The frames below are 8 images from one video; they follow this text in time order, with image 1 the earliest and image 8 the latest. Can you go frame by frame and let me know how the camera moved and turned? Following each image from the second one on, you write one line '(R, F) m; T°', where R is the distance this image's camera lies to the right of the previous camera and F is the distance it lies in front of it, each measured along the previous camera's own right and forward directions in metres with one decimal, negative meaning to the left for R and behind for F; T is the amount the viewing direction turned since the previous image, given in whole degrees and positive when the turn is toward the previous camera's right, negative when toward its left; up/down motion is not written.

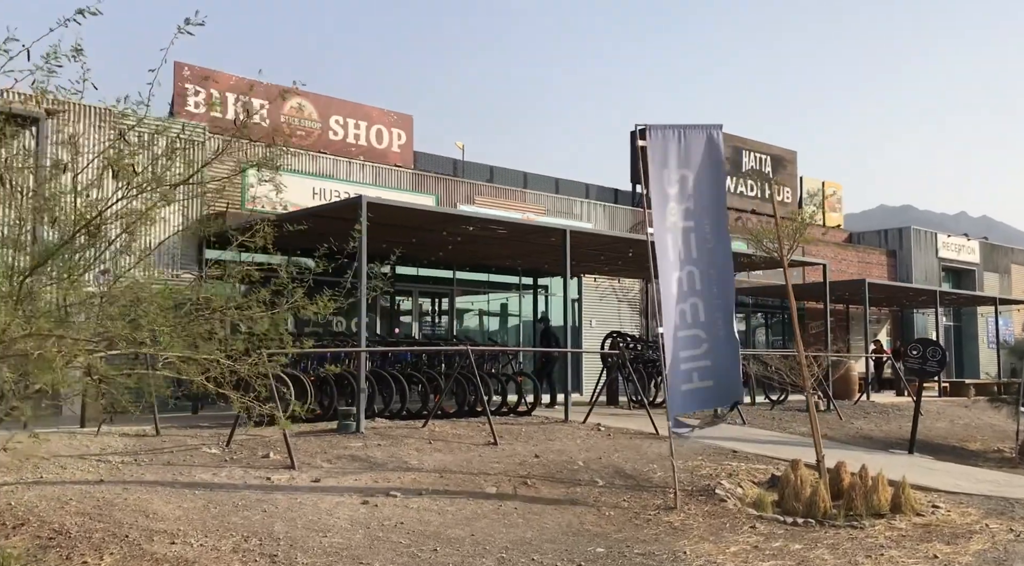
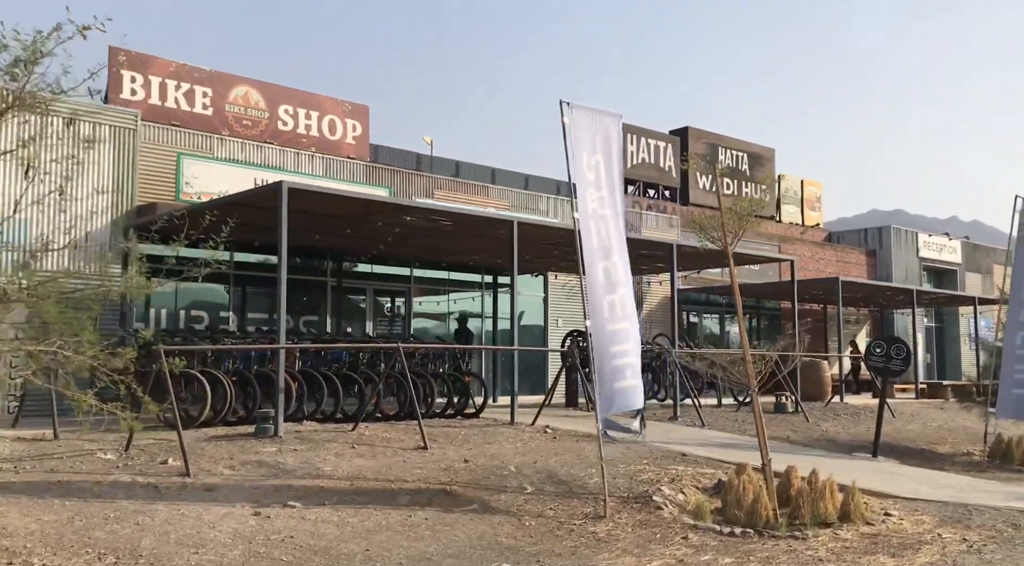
(+0.6, +0.6) m; +1°
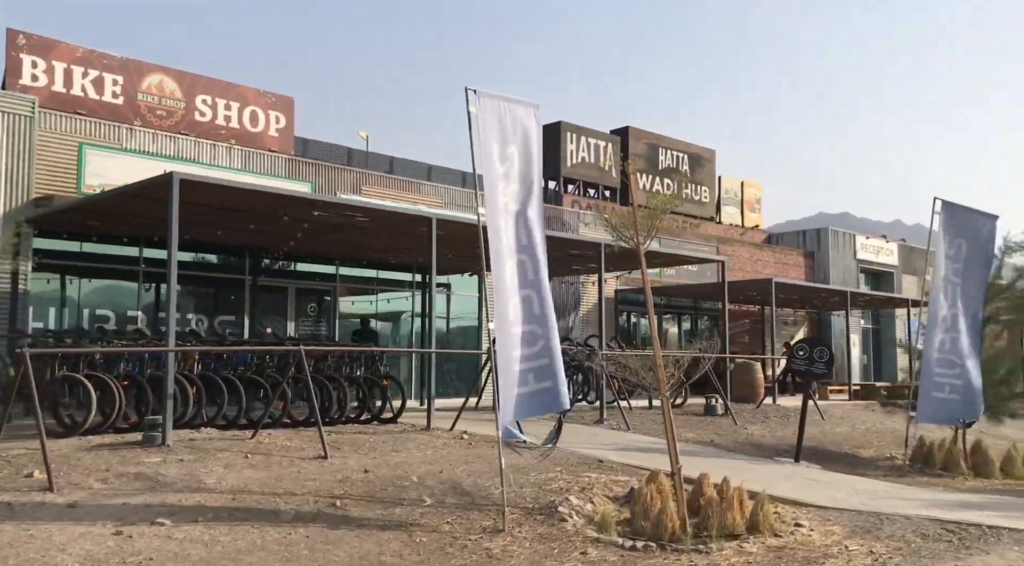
(+0.5, +0.4) m; +3°
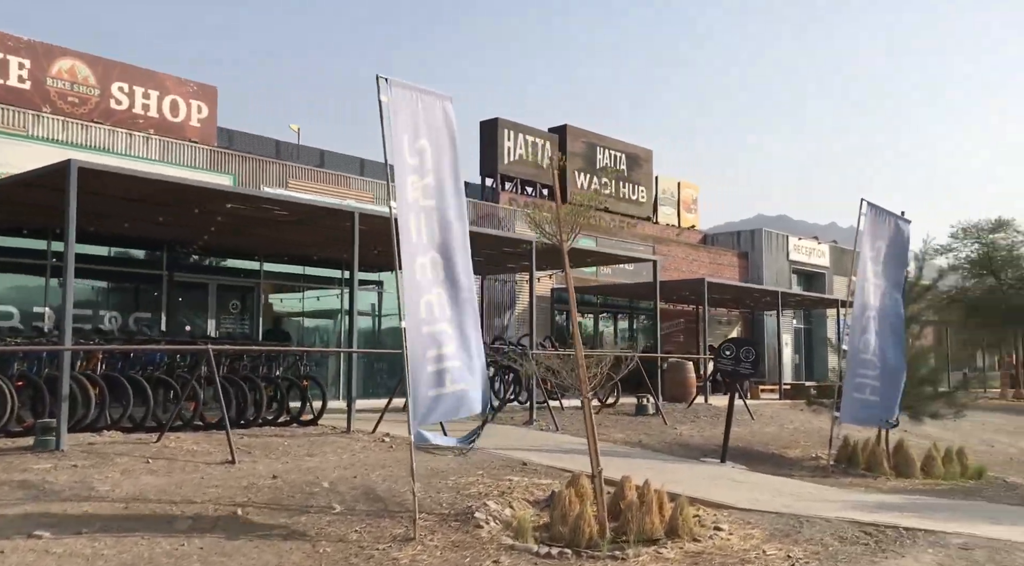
(+0.2, +0.3) m; +4°
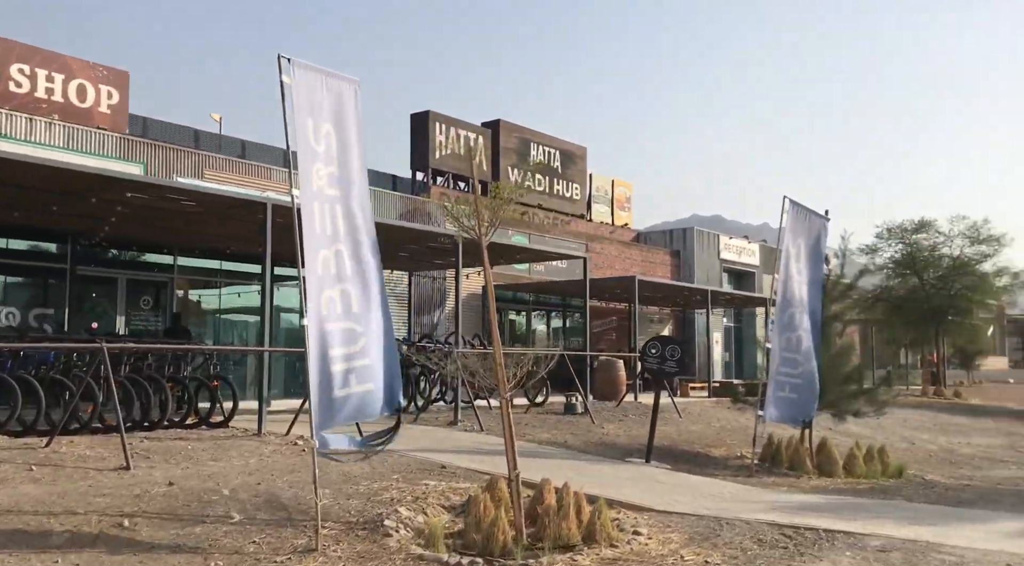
(+0.2, +0.3) m; +4°
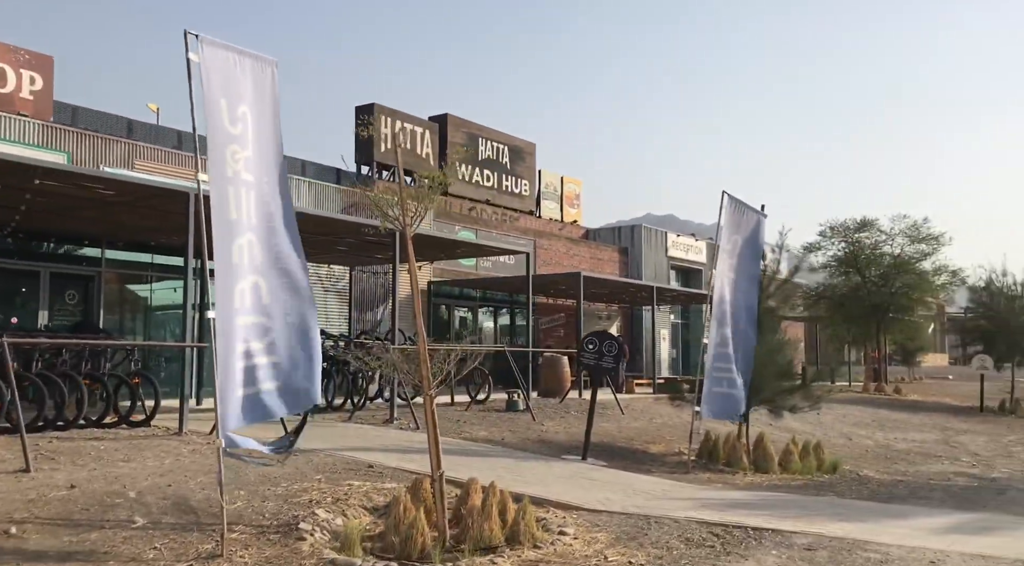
(+0.3, +0.2) m; +3°
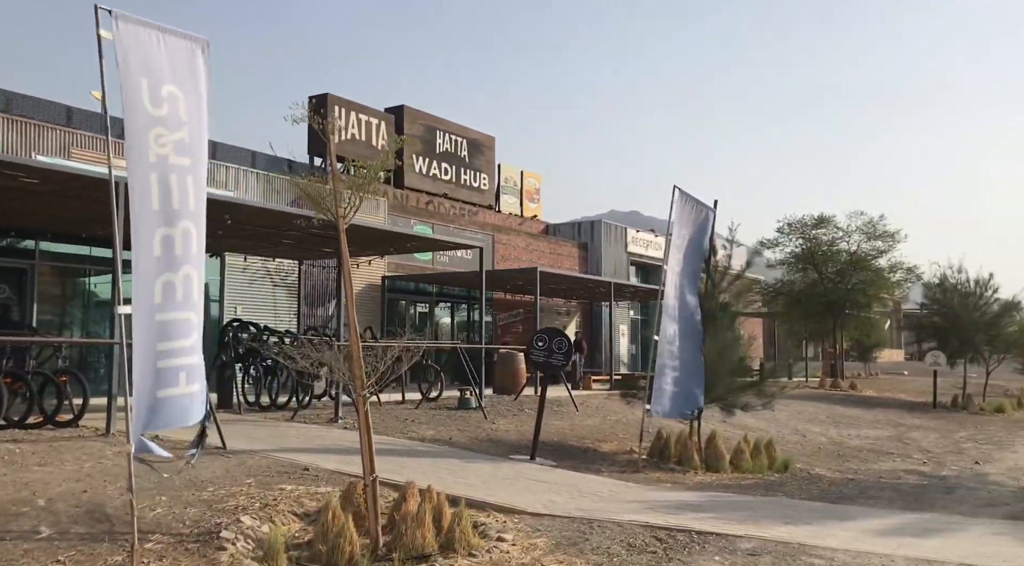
(+0.2, +0.3) m; +2°
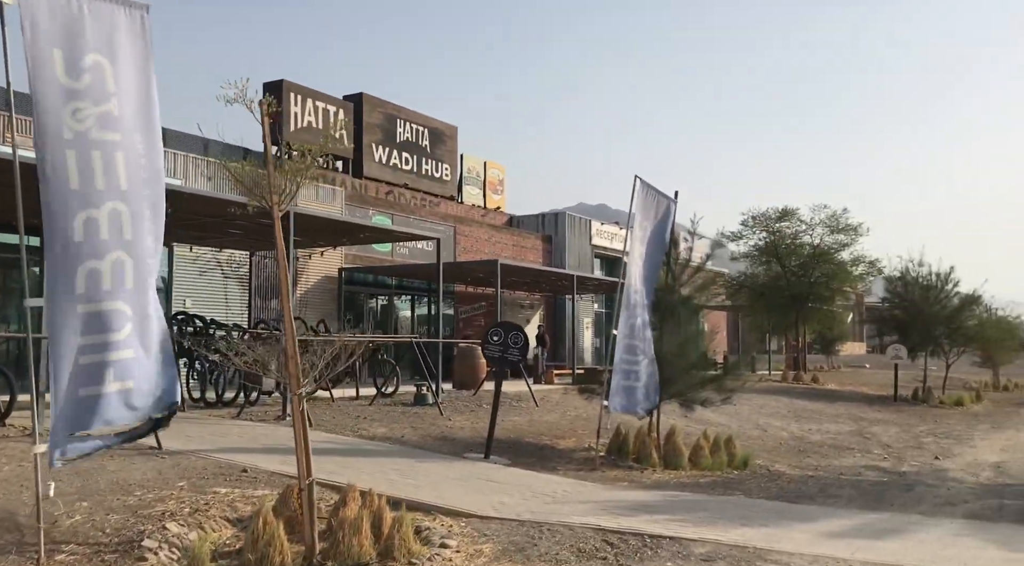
(+0.2, +0.4) m; +2°
